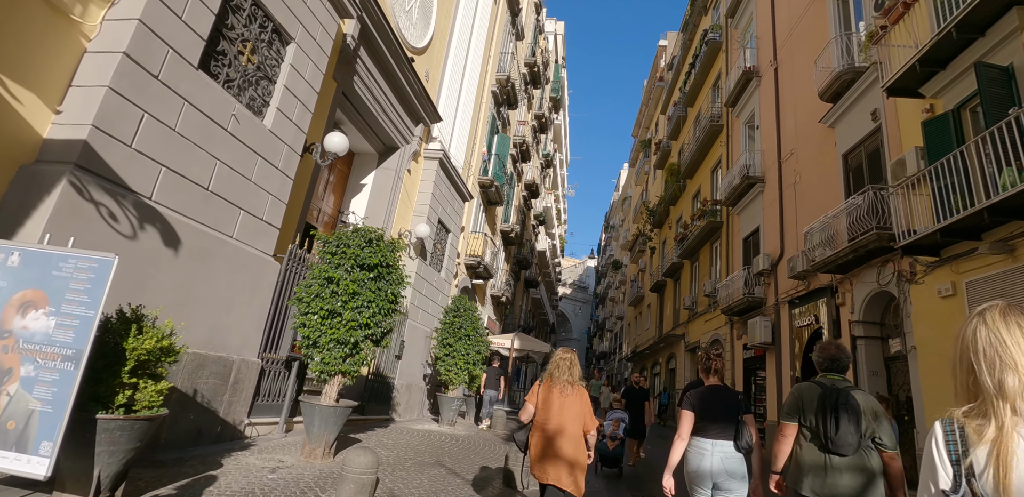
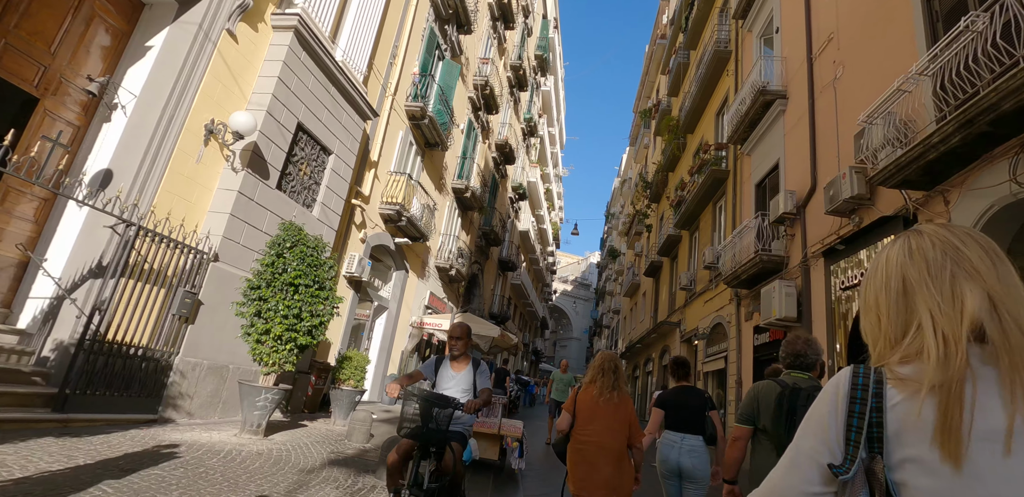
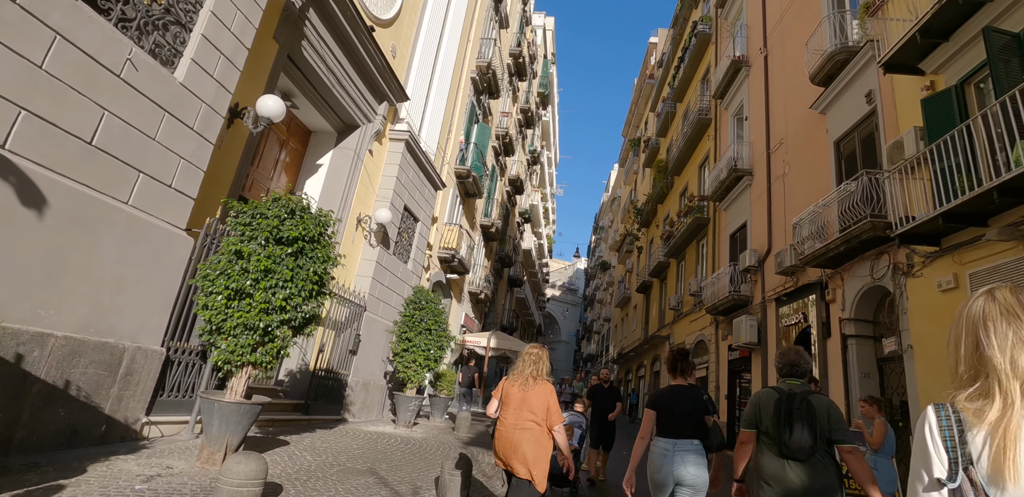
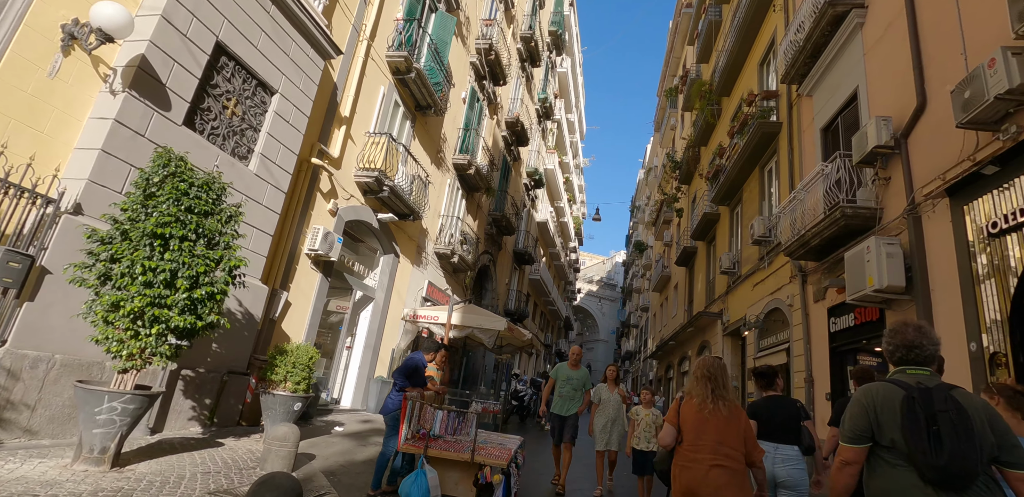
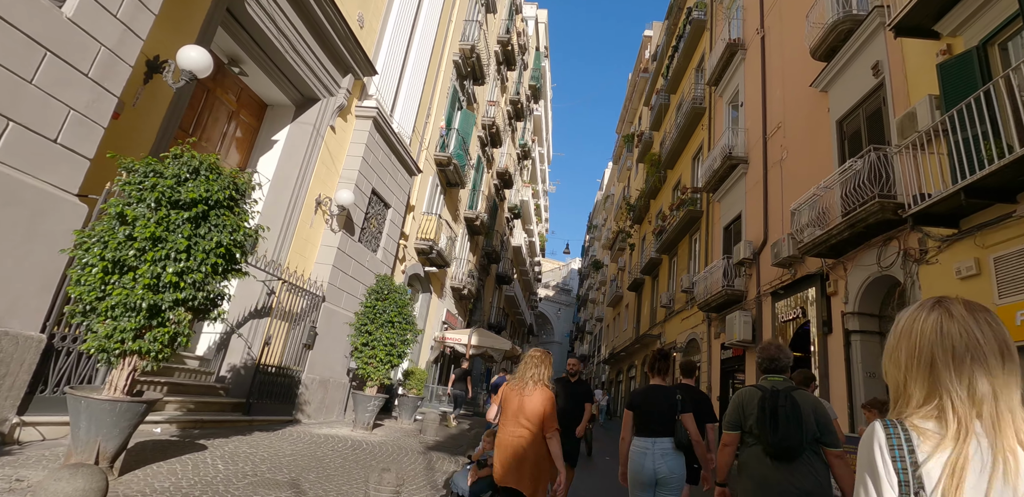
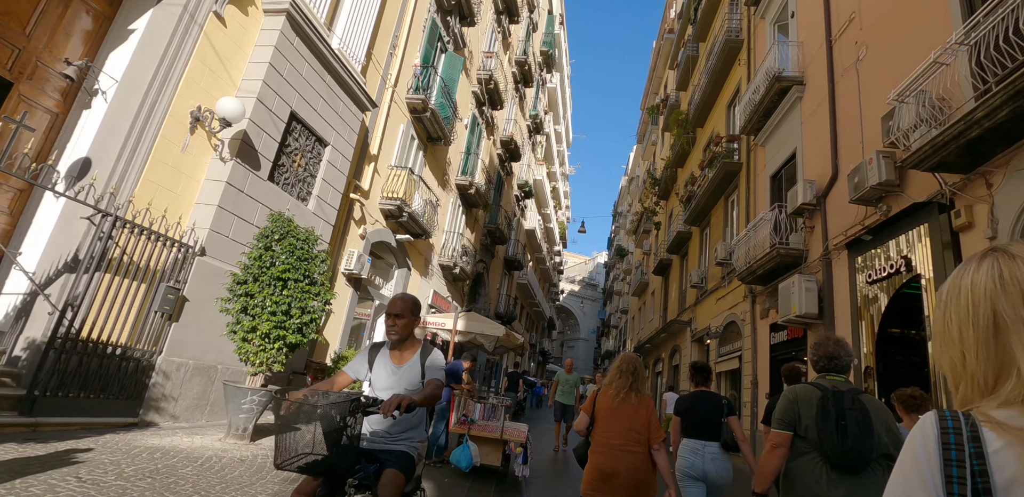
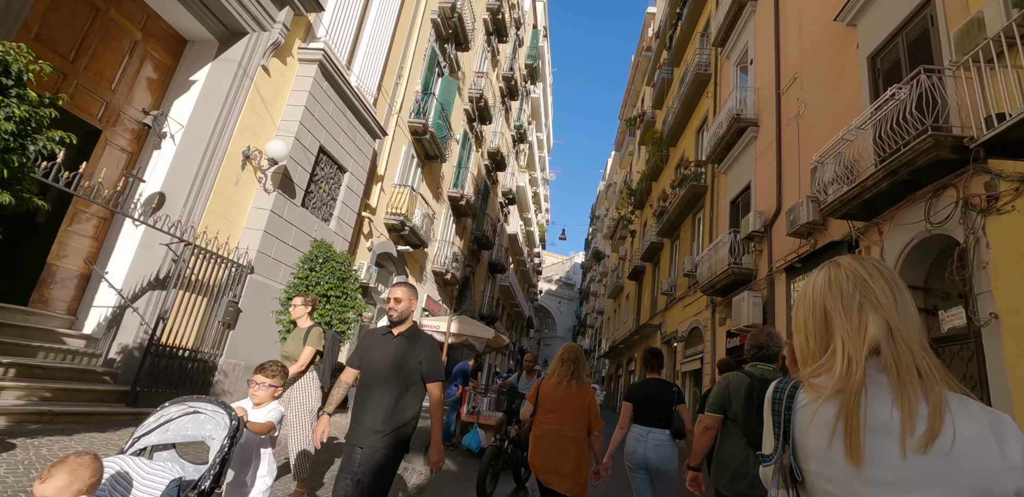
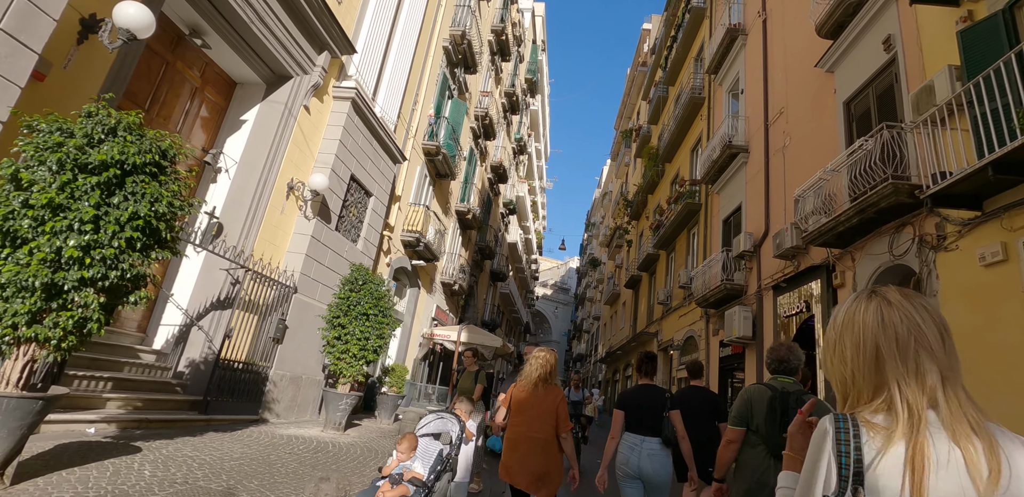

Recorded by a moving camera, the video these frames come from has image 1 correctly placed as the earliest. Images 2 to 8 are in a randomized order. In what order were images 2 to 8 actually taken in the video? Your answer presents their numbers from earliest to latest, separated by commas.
3, 5, 8, 7, 2, 6, 4
